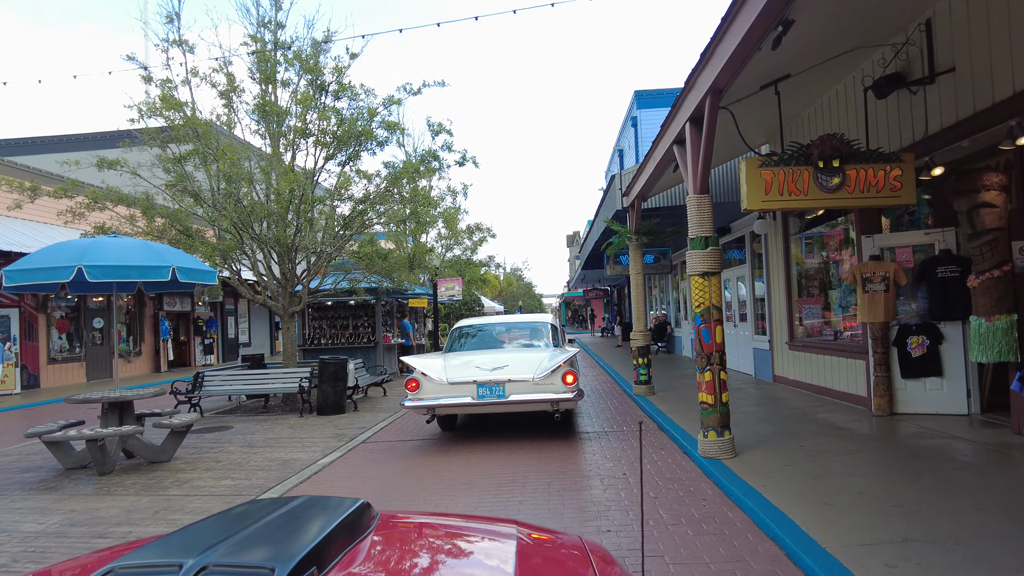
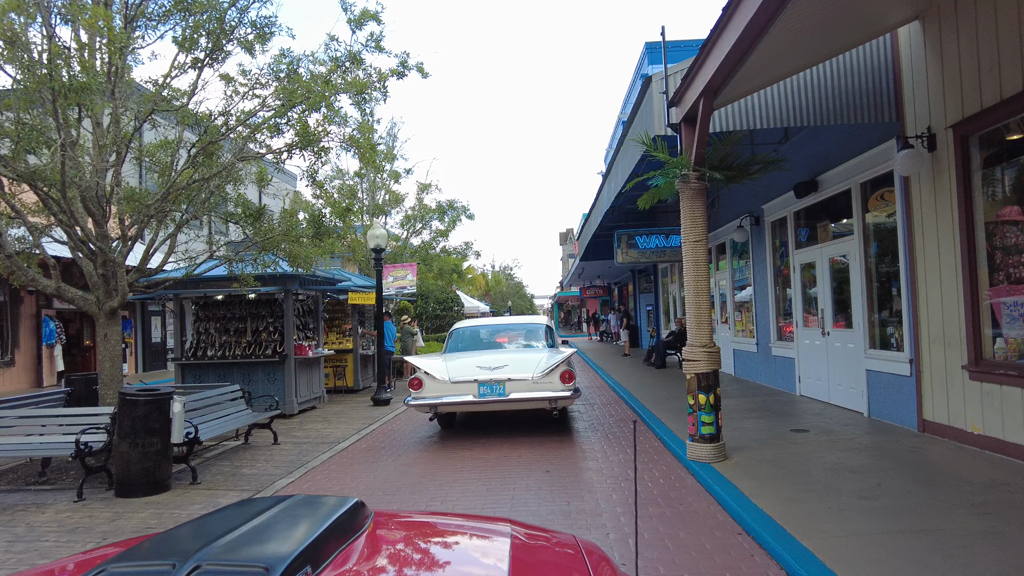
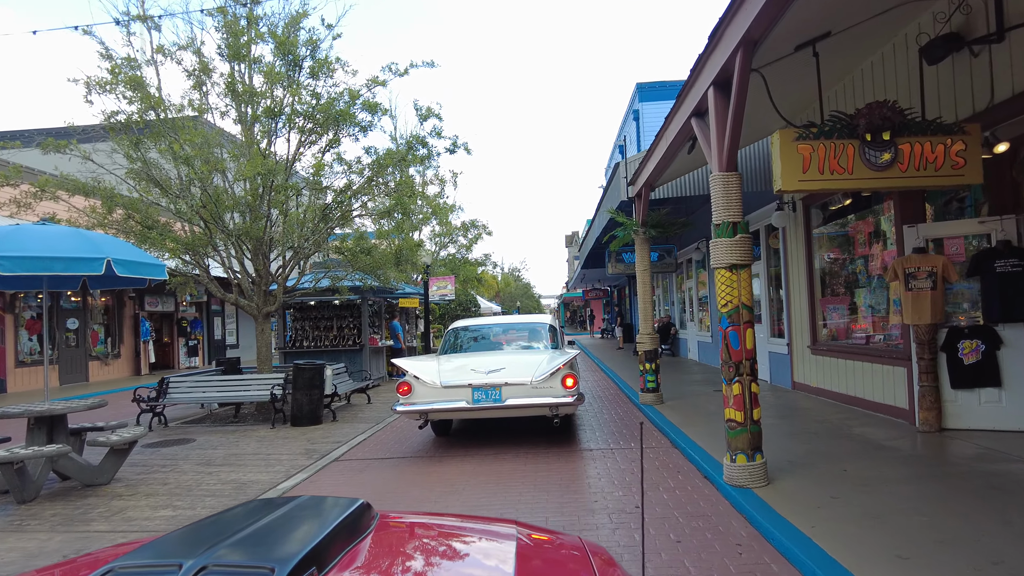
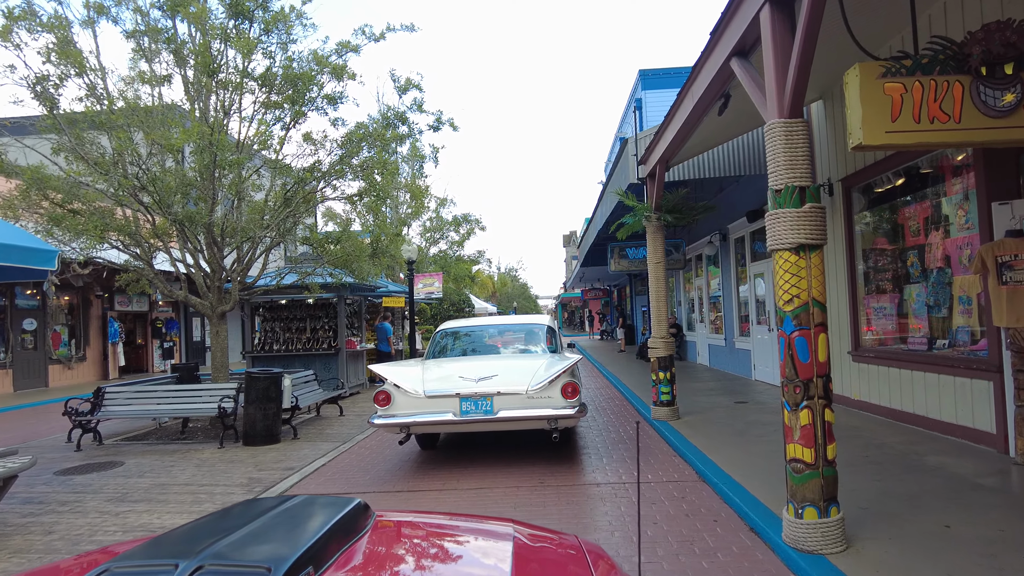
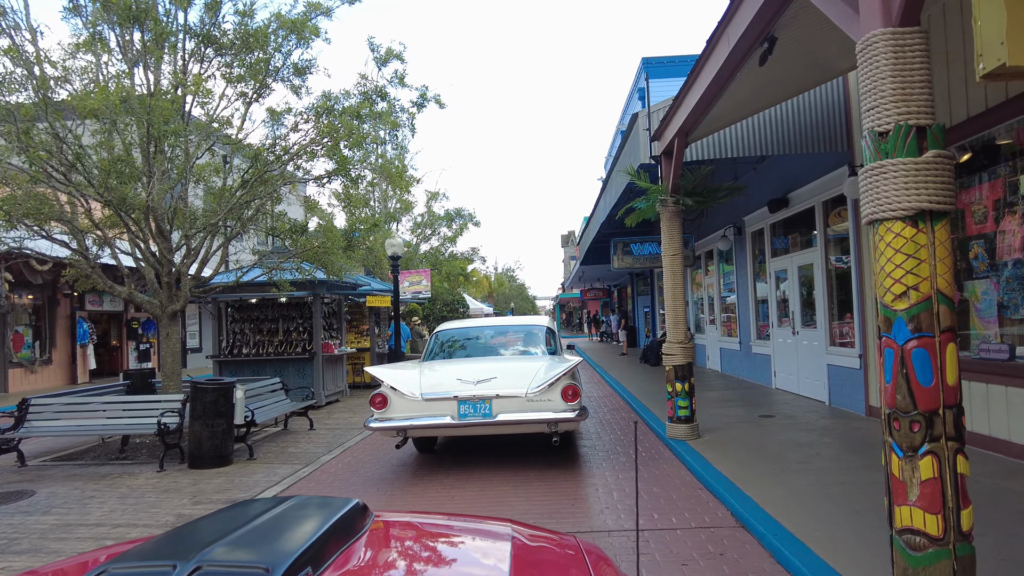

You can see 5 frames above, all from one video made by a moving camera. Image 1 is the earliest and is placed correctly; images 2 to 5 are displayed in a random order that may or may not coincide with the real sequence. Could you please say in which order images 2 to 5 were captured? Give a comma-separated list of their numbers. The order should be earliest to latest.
3, 4, 5, 2
